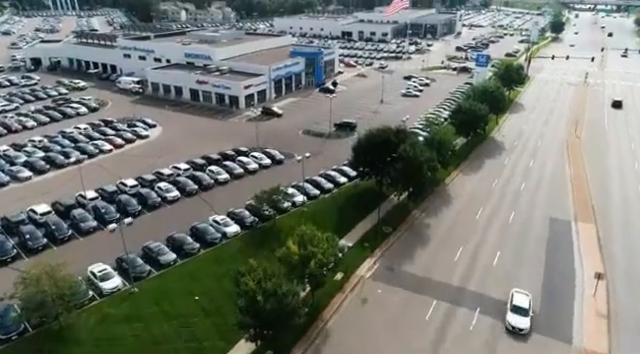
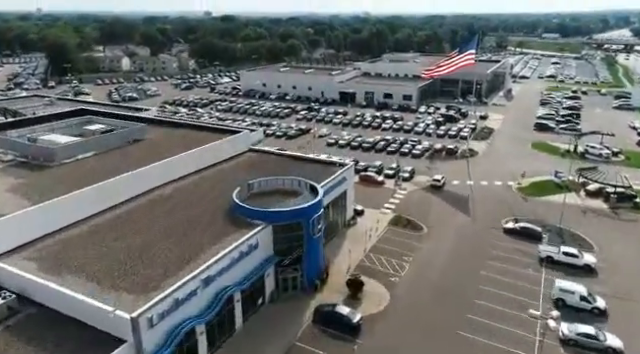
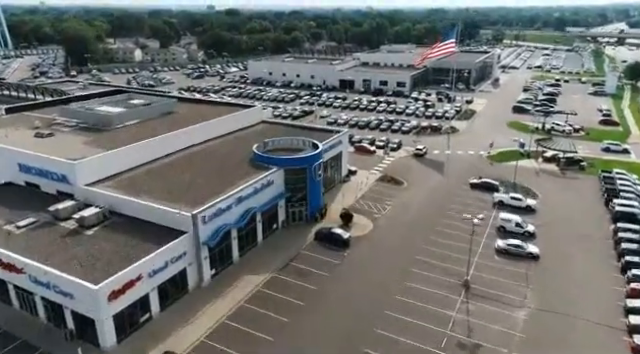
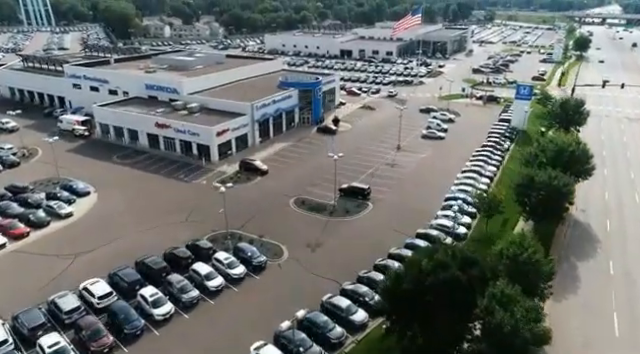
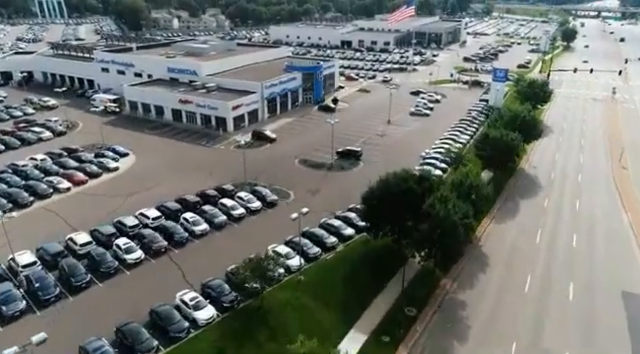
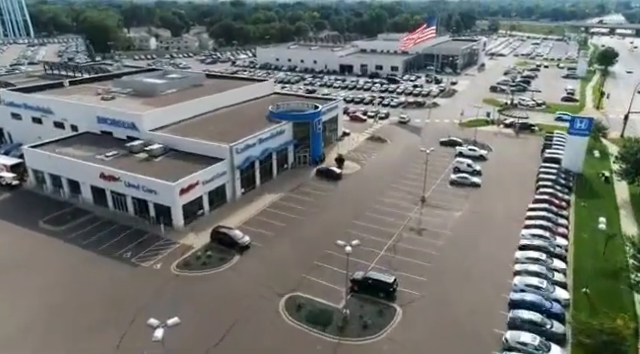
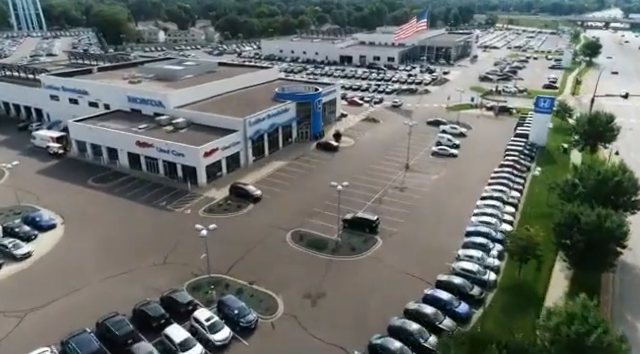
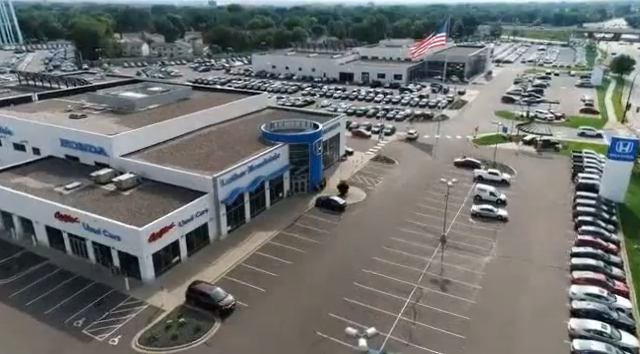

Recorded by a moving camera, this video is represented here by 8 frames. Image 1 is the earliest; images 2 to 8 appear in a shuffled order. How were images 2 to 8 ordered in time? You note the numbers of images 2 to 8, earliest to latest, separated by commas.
5, 4, 7, 6, 8, 3, 2
